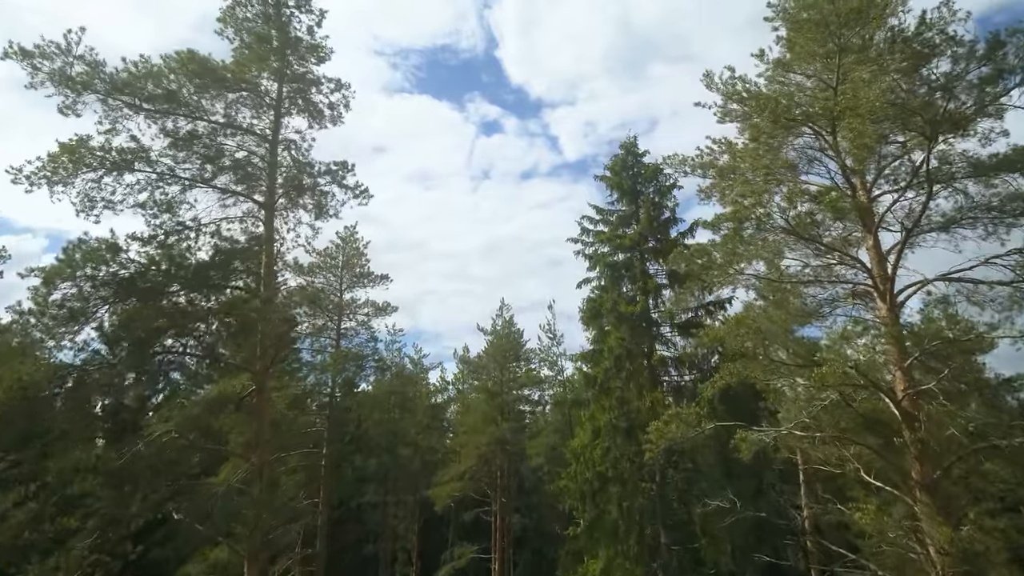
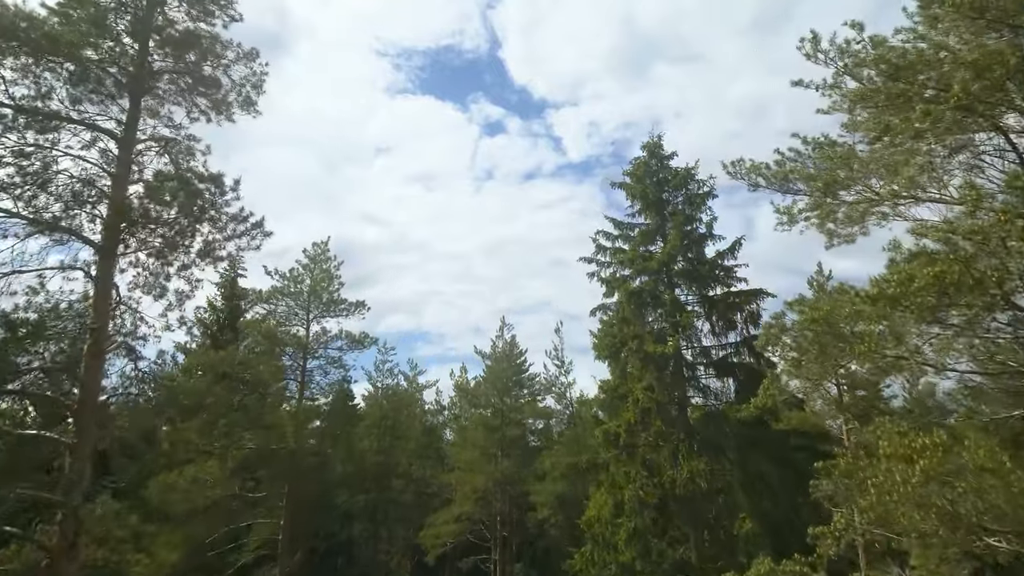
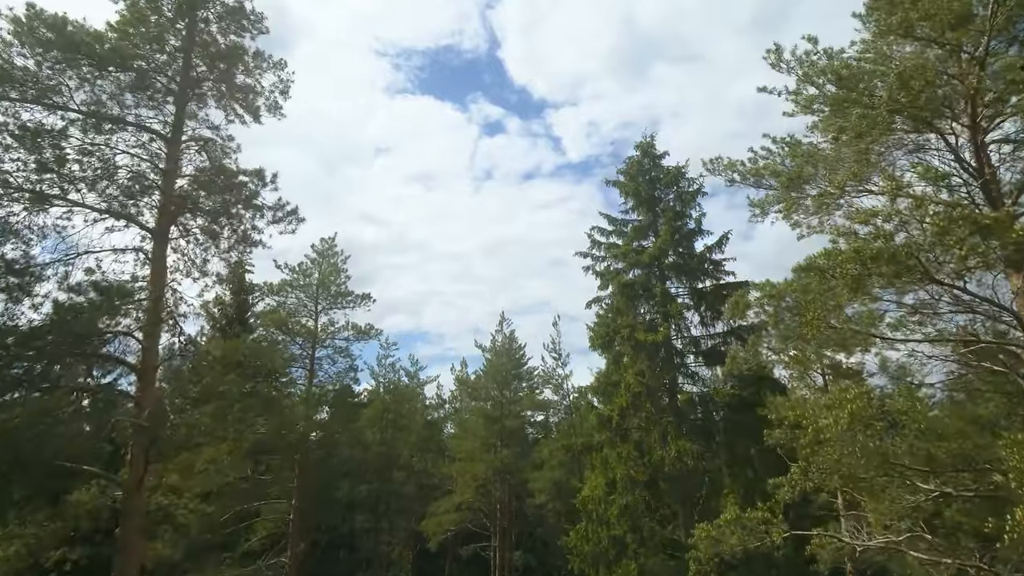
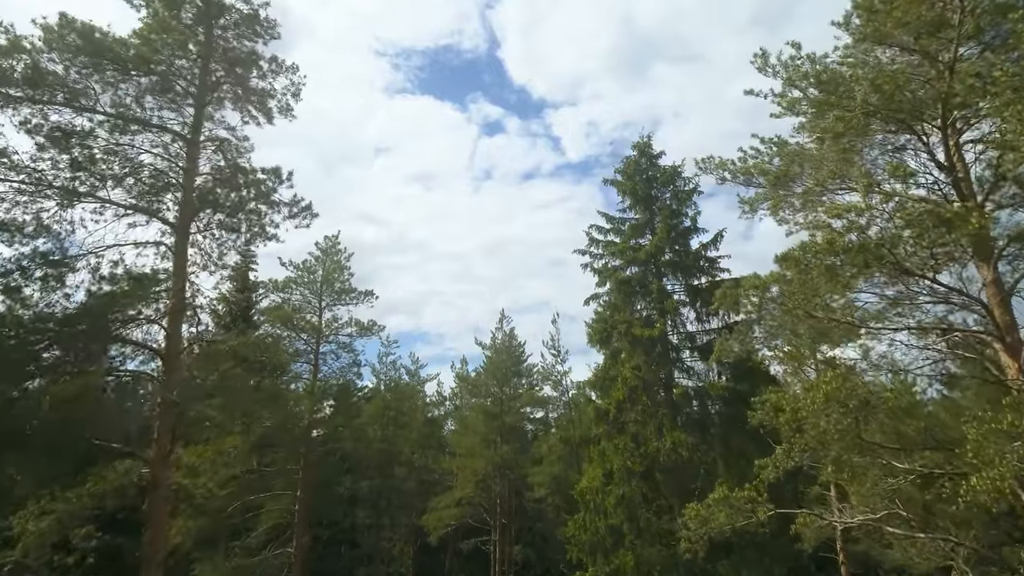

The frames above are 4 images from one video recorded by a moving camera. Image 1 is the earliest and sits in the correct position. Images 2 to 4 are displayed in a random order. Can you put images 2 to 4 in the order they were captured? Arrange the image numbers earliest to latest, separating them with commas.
4, 3, 2
